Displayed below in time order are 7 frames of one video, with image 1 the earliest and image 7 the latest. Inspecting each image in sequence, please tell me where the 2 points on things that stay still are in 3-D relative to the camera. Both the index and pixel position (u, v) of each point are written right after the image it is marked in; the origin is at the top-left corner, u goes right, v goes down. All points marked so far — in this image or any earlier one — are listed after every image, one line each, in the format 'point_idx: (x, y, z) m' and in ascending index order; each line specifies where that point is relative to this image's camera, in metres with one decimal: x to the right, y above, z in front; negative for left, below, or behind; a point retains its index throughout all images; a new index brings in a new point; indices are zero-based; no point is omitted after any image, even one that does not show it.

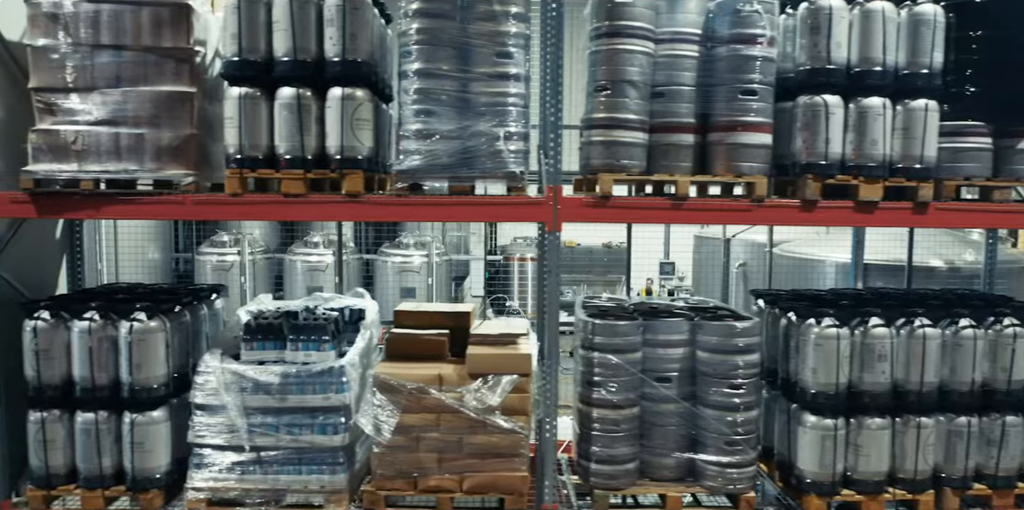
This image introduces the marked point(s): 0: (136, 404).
0: (-2.0, -0.8, +3.2) m
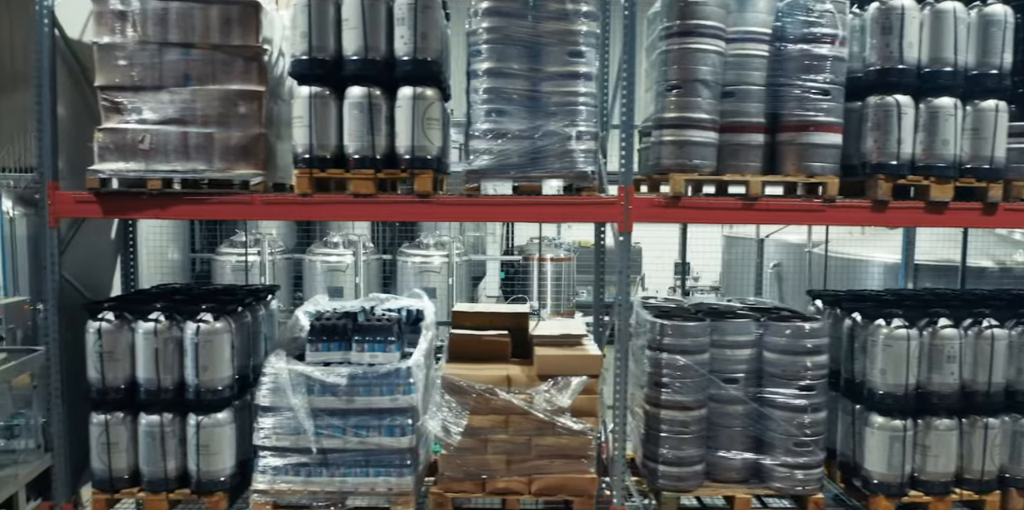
0: (-1.6, -0.8, +3.2) m
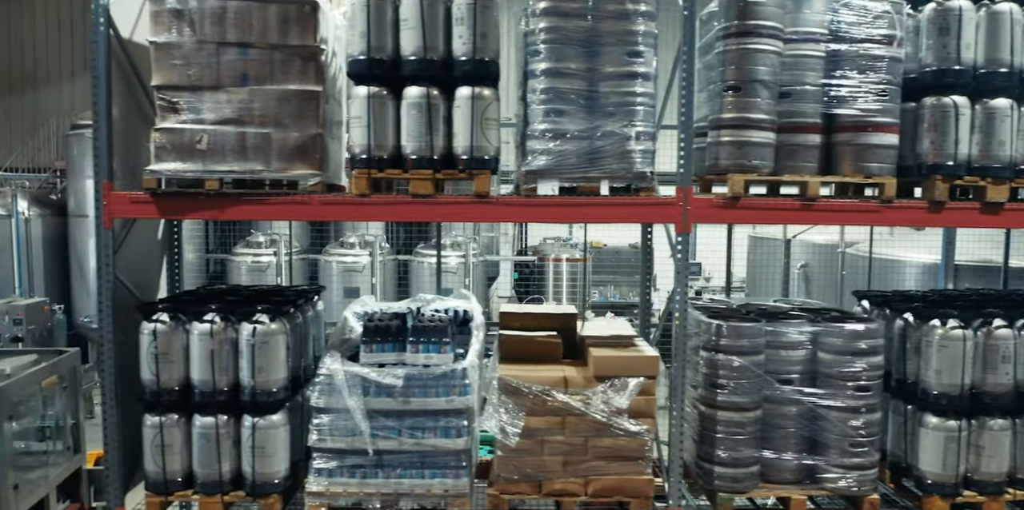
0: (-1.3, -0.8, +3.2) m
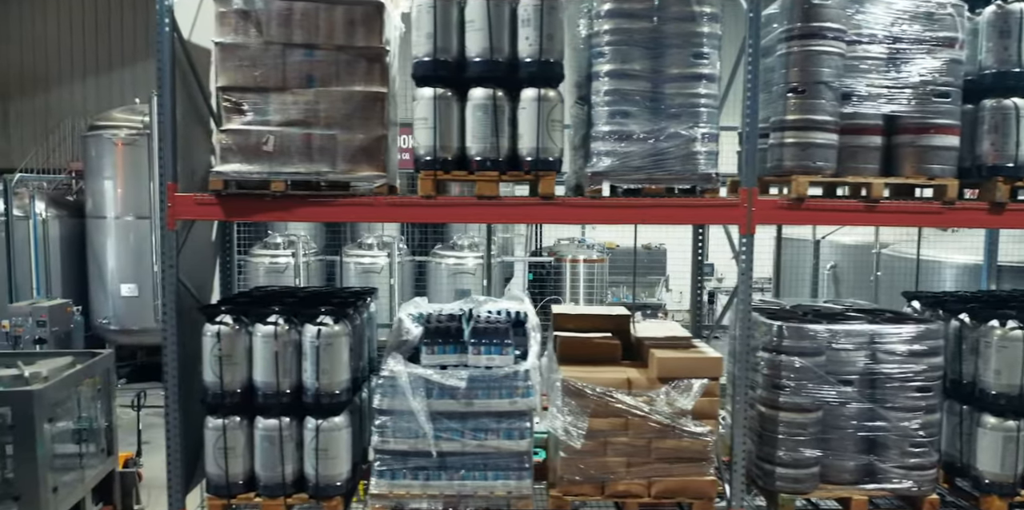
0: (-1.0, -0.8, +3.2) m
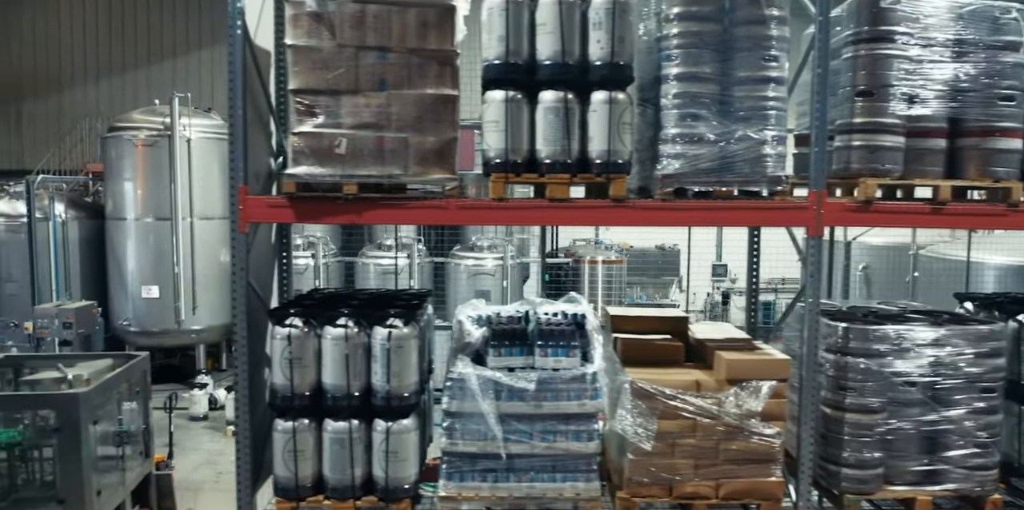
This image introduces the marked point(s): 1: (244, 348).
0: (-0.6, -0.8, +3.2) m
1: (-1.4, -0.5, +3.1) m
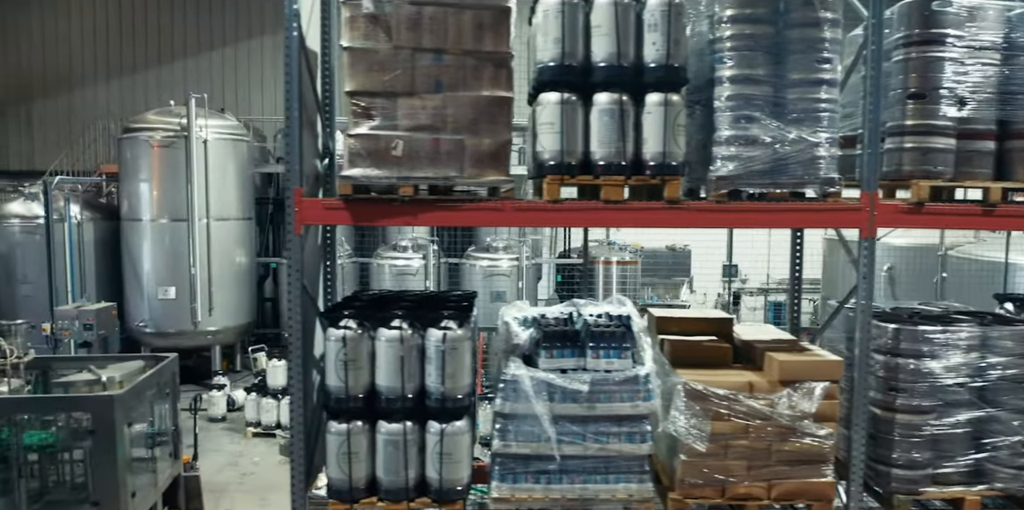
0: (-0.4, -0.8, +3.2) m
1: (-1.1, -0.5, +3.1) m
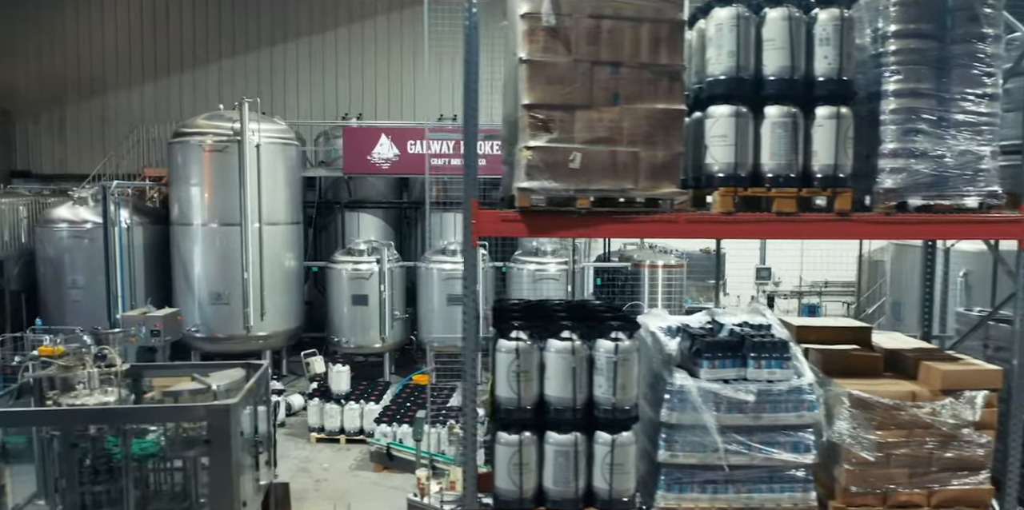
0: (+0.5, -0.9, +3.2) m
1: (-0.2, -0.6, +3.1) m
